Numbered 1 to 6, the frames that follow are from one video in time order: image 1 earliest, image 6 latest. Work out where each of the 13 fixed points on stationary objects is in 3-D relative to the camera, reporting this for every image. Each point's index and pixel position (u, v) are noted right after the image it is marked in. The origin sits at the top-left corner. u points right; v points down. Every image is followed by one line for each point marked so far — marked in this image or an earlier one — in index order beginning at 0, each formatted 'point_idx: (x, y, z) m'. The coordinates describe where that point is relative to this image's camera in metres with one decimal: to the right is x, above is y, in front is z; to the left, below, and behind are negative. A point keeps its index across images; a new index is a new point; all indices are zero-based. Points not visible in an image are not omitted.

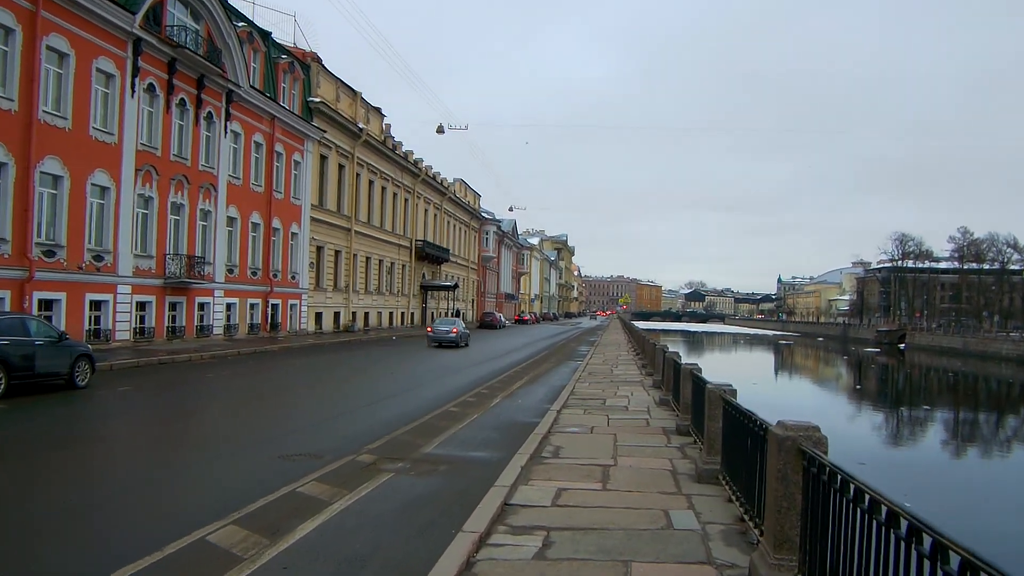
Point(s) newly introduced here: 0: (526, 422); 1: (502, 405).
0: (+0.2, -2.3, +13.0) m
1: (-0.2, -2.4, +15.5) m
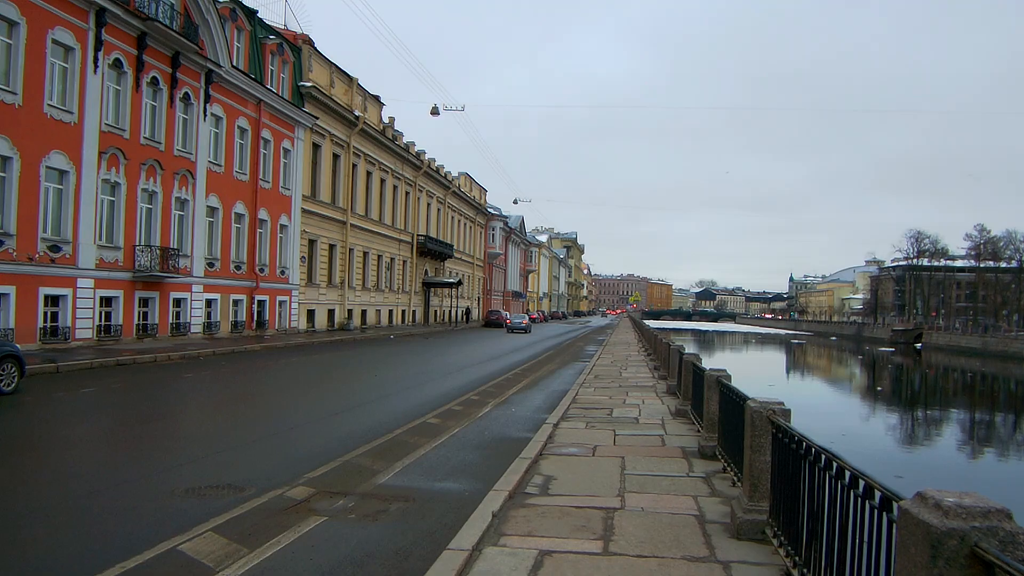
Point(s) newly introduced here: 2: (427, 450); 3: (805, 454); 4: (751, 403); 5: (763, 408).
0: (+0.1, -2.2, +10.9) m
1: (-0.3, -2.2, +13.3) m
2: (-1.1, -2.1, +9.6) m
3: (+1.9, -1.1, +4.9) m
4: (+1.9, -0.9, +5.9) m
5: (+1.9, -0.9, +5.7) m
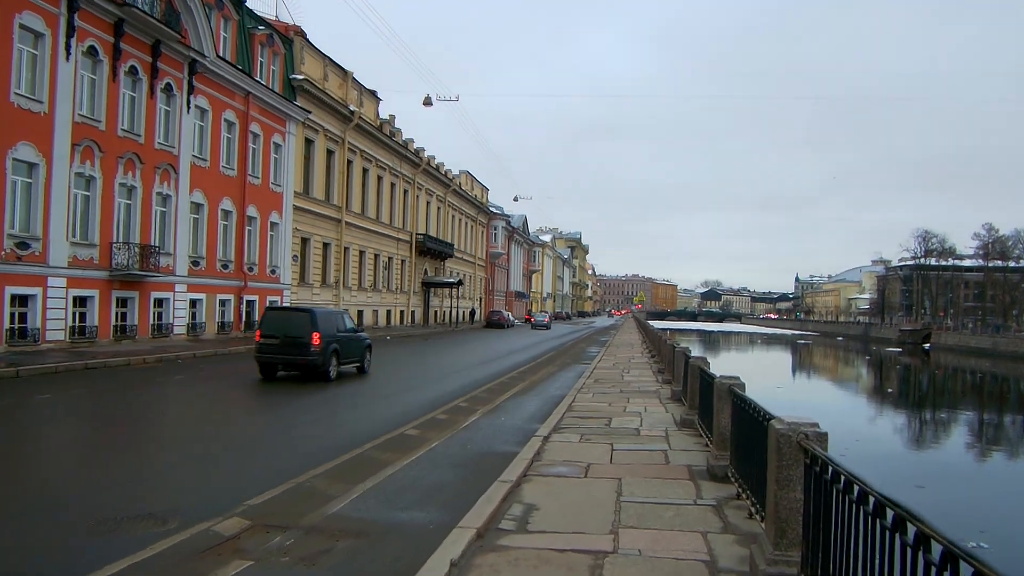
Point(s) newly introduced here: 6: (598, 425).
0: (-0.1, -2.1, +9.7) m
1: (-0.5, -2.2, +12.2) m
2: (-1.3, -2.0, +8.5) m
3: (+1.7, -1.0, +3.7) m
4: (+1.7, -0.8, +4.7) m
5: (+1.7, -0.9, +4.5) m
6: (+1.3, -2.0, +11.1) m
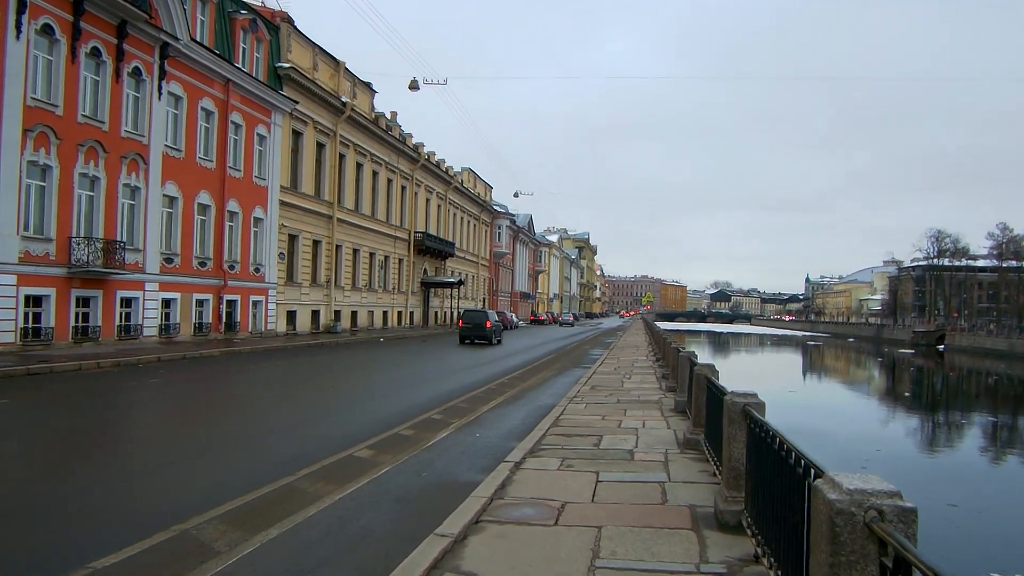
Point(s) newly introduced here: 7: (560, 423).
0: (-0.5, -2.0, +7.9) m
1: (-0.8, -2.1, +10.4) m
2: (-1.7, -2.0, +6.7) m
3: (+1.2, -0.9, +1.9) m
4: (+1.2, -0.8, +2.9) m
5: (+1.2, -0.8, +2.7) m
6: (+0.9, -1.9, +9.3) m
7: (+0.7, -2.0, +11.3) m
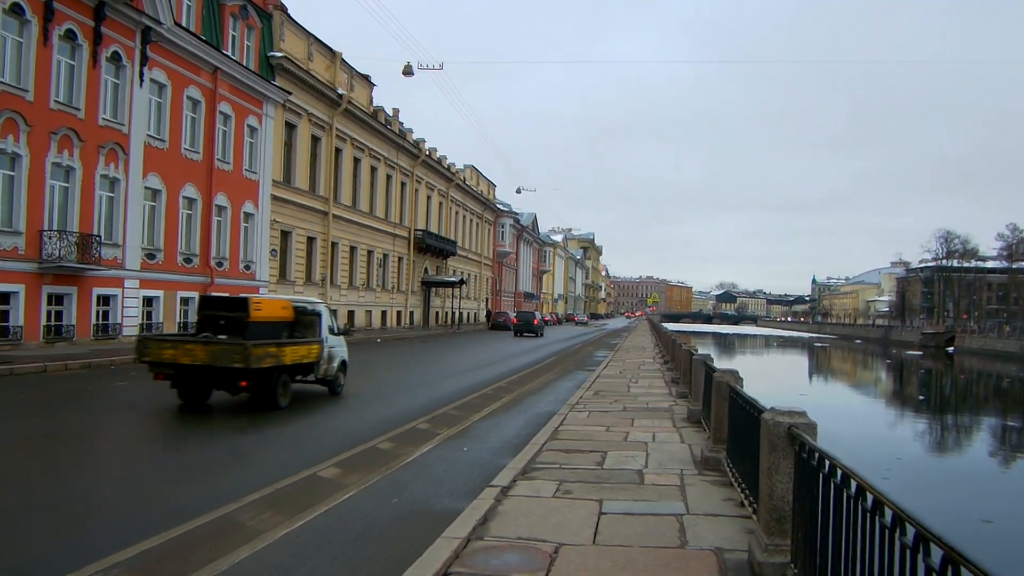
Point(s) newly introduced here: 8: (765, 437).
0: (-0.6, -2.0, +6.6) m
1: (-1.0, -2.1, +9.1) m
2: (-1.8, -1.9, +5.4) m
3: (+1.1, -0.9, +0.6) m
4: (+1.1, -0.7, +1.6) m
5: (+1.1, -0.7, +1.4) m
6: (+0.8, -1.9, +8.0) m
7: (+0.6, -2.0, +10.0) m
8: (+1.6, -0.9, +4.7) m
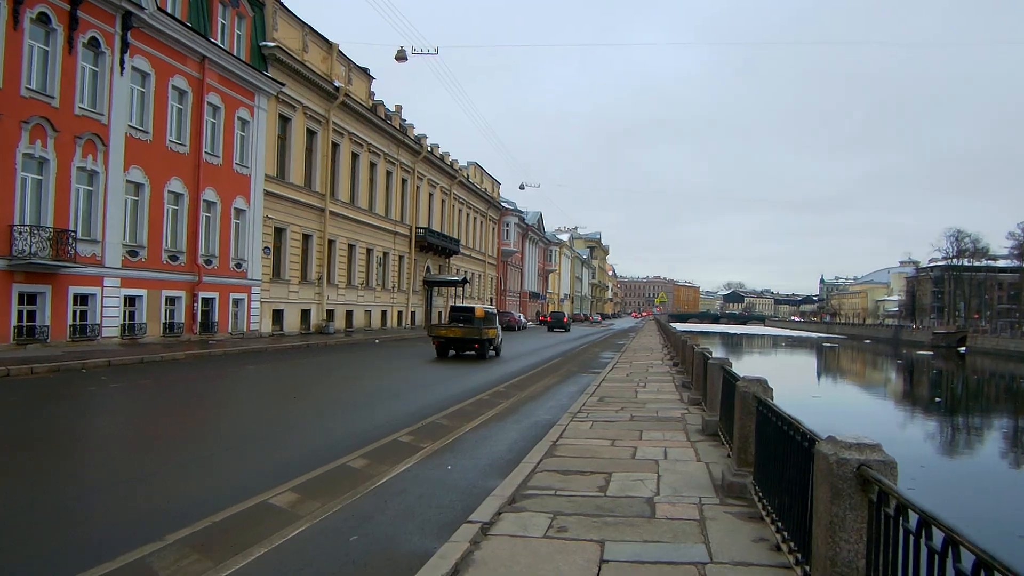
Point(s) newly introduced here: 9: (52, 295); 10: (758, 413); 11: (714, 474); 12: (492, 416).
0: (-0.8, -1.9, +5.4) m
1: (-1.1, -2.0, +7.9) m
2: (-2.0, -1.8, +4.2) m
3: (+0.9, -0.8, -0.7) m
4: (+0.9, -0.6, +0.4) m
5: (+0.9, -0.6, +0.2) m
6: (+0.7, -1.8, +6.7) m
7: (+0.5, -1.9, +8.8) m
8: (+1.4, -0.9, +3.5) m
9: (-11.8, -0.2, +19.3) m
10: (+2.0, -1.0, +6.2) m
11: (+2.0, -1.8, +7.4) m
12: (-0.3, -2.1, +12.6) m
